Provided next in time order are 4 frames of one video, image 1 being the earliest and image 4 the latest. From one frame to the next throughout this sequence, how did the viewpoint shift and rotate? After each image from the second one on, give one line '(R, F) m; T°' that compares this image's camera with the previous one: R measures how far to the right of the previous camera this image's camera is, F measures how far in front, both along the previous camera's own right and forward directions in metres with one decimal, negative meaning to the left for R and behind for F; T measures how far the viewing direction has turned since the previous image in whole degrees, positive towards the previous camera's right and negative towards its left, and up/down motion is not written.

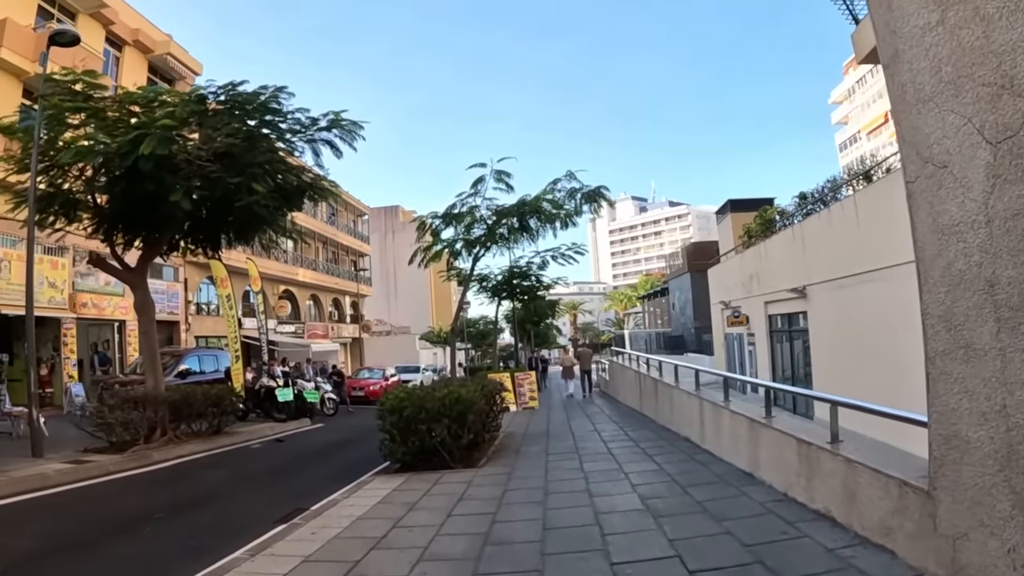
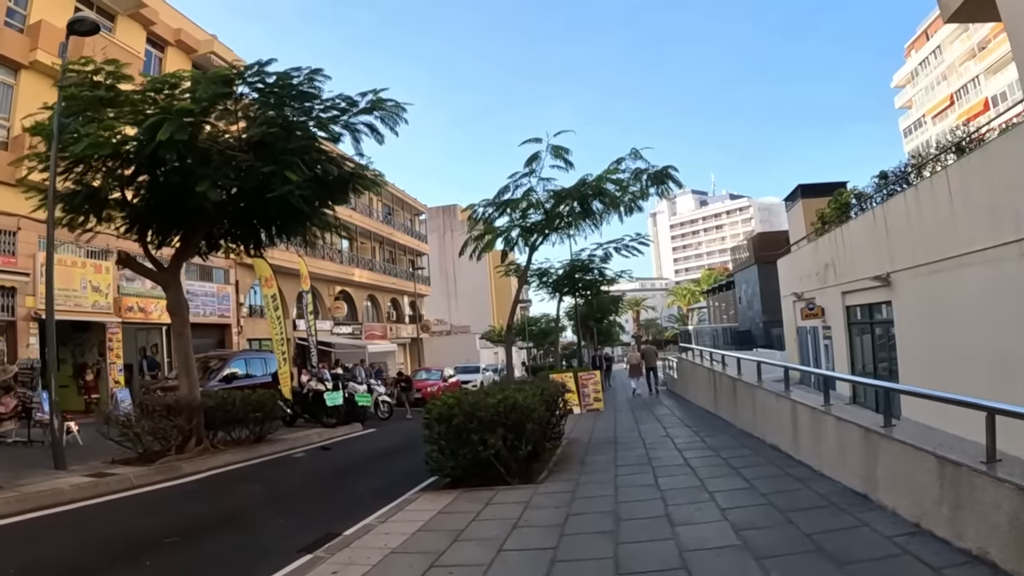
(0.0, +1.2) m; -5°
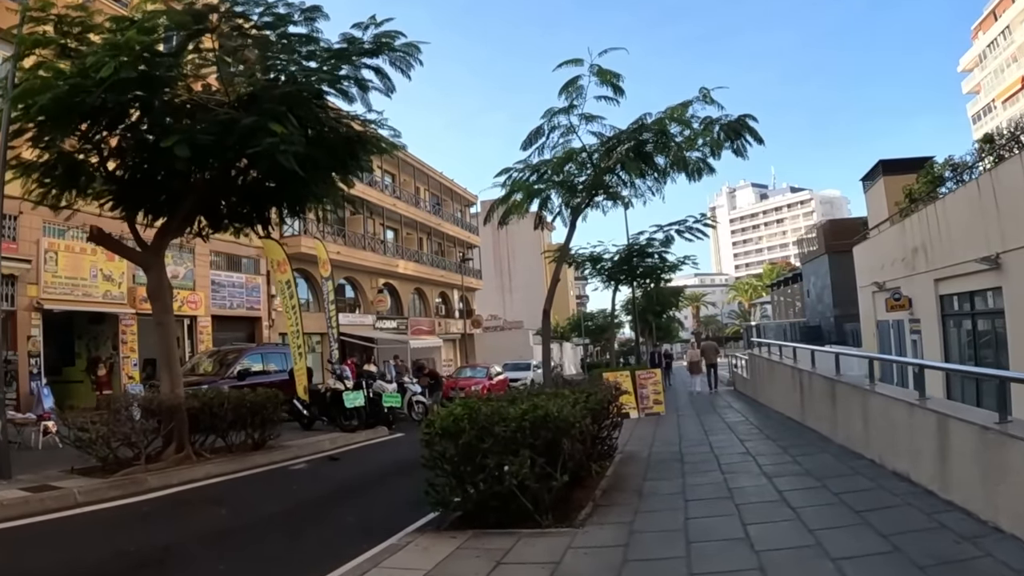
(+0.2, +2.2) m; -5°
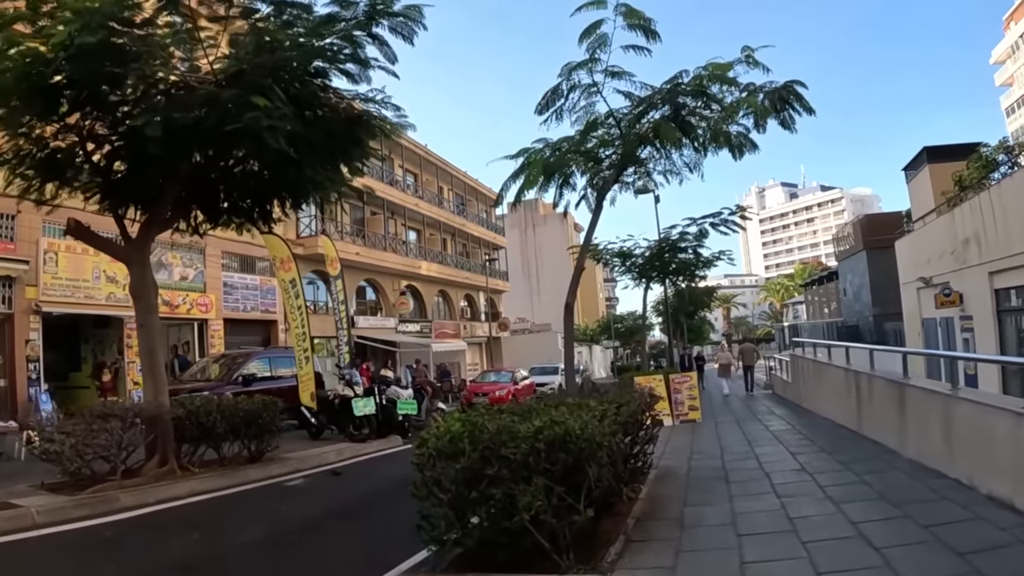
(+0.1, +1.1) m; -2°
